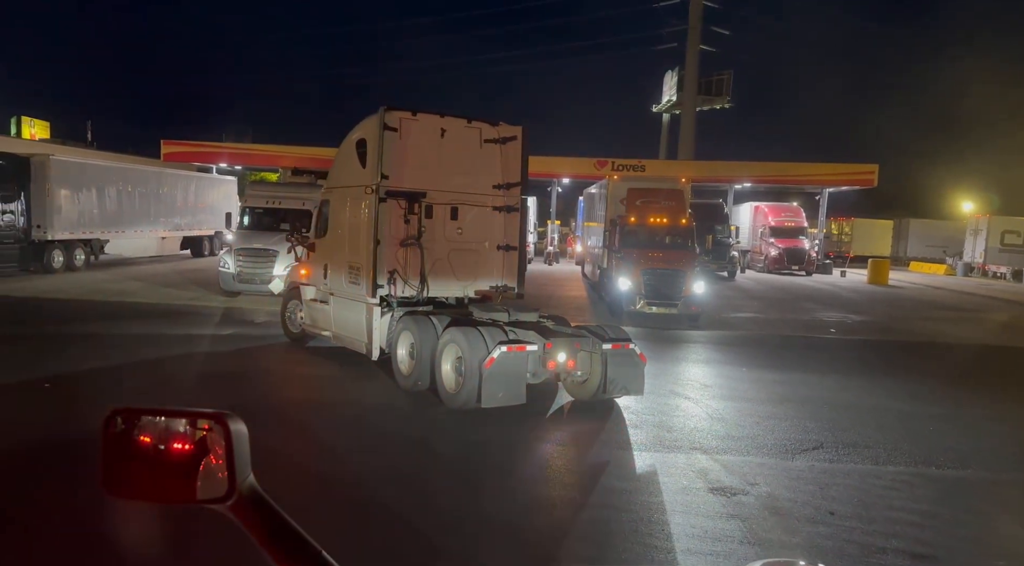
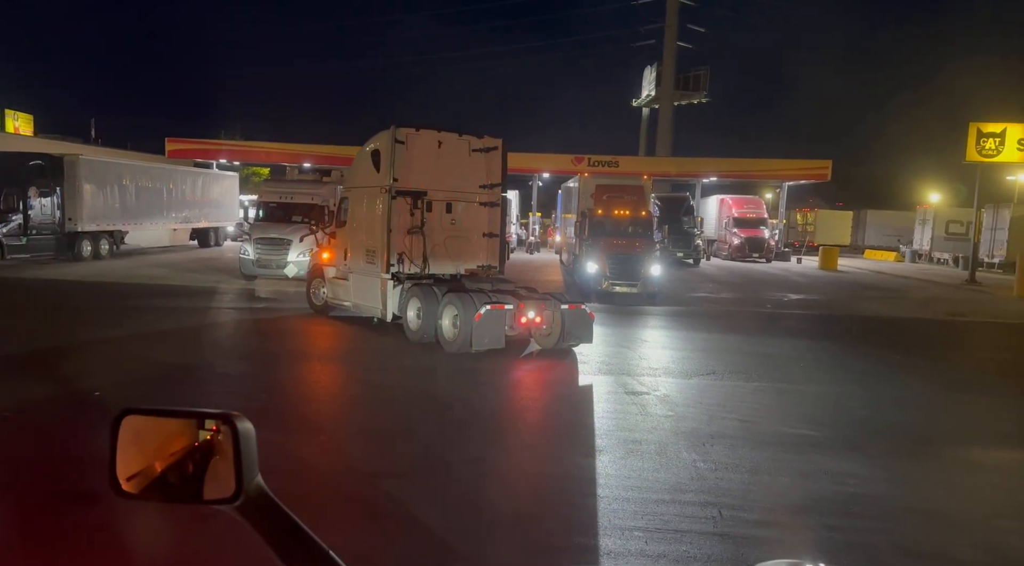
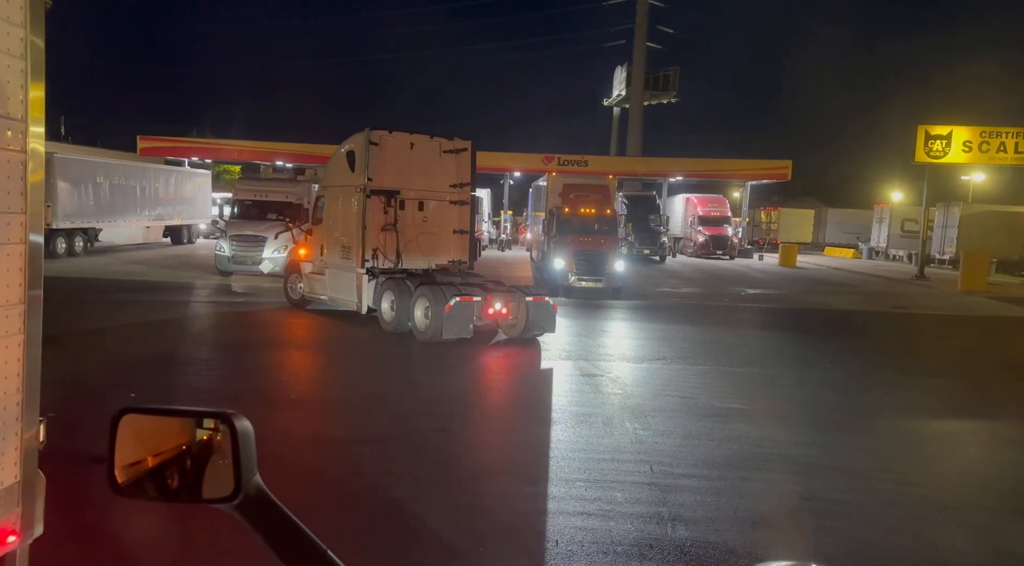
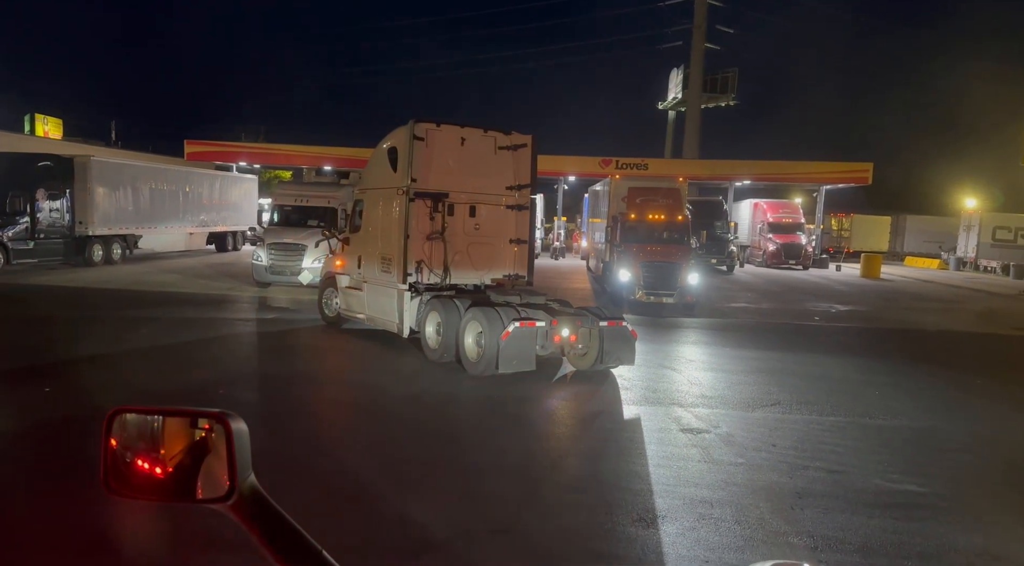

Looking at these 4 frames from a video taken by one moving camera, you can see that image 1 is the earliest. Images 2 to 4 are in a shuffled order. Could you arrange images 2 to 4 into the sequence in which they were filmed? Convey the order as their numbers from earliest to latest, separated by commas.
4, 2, 3
